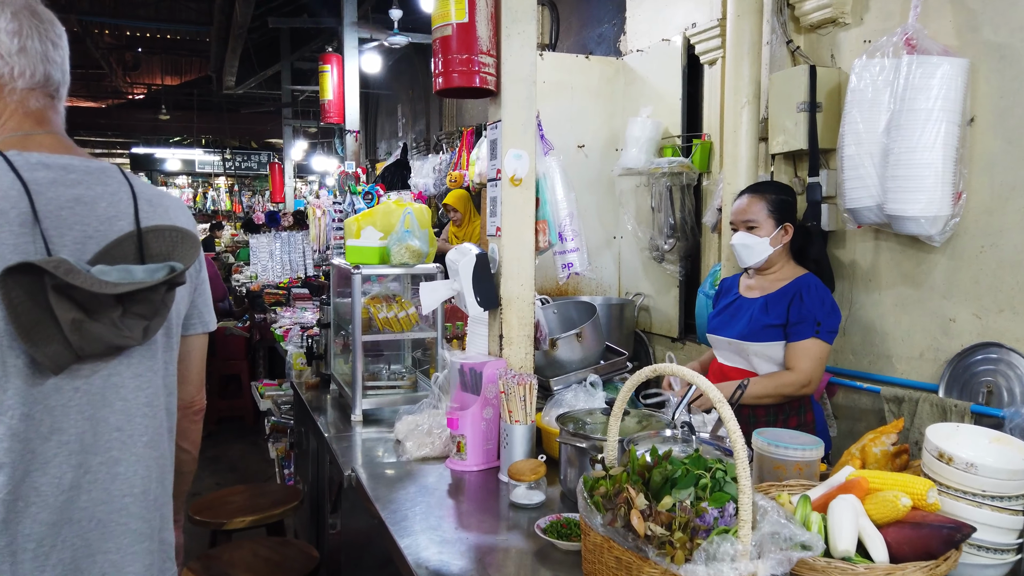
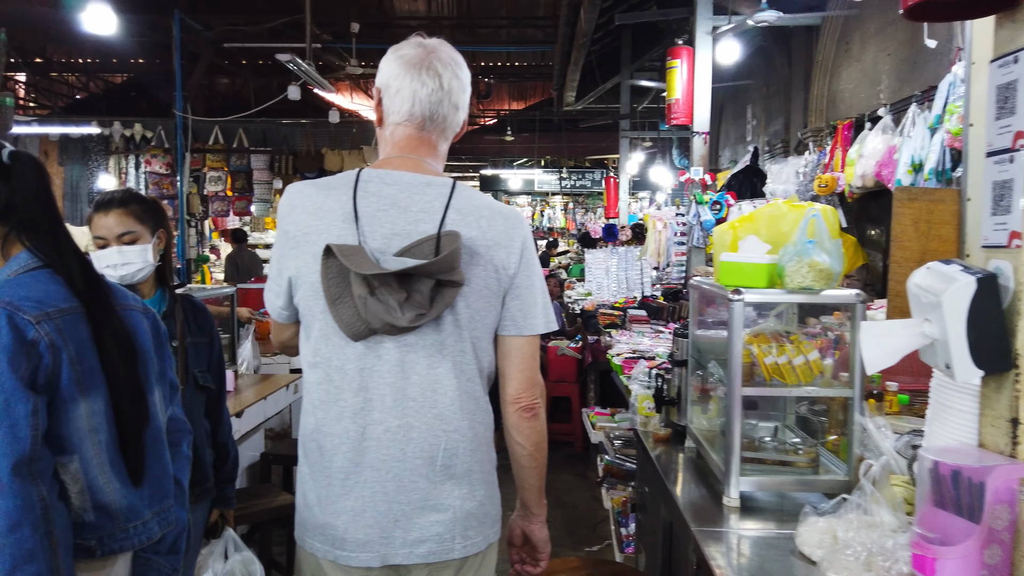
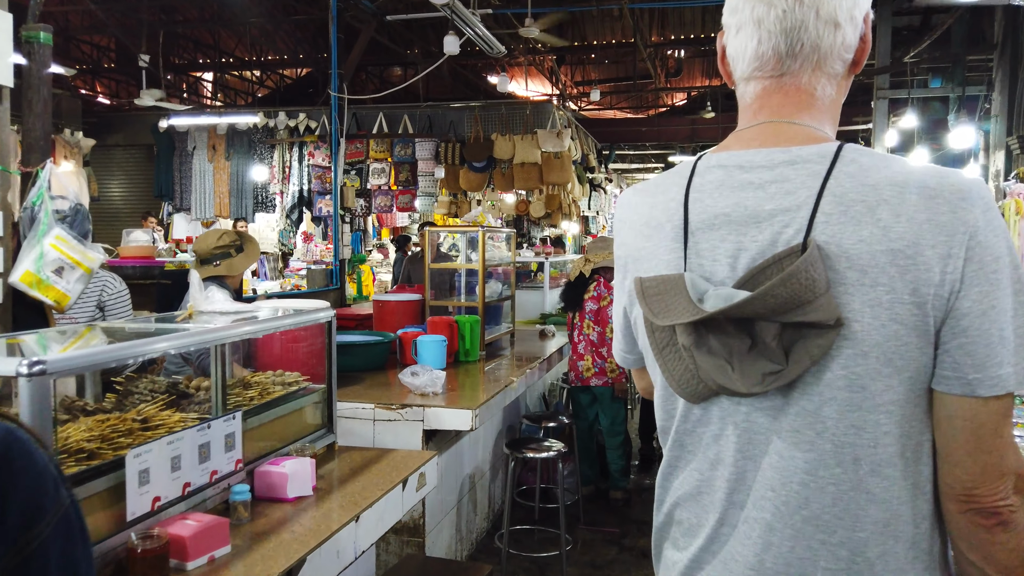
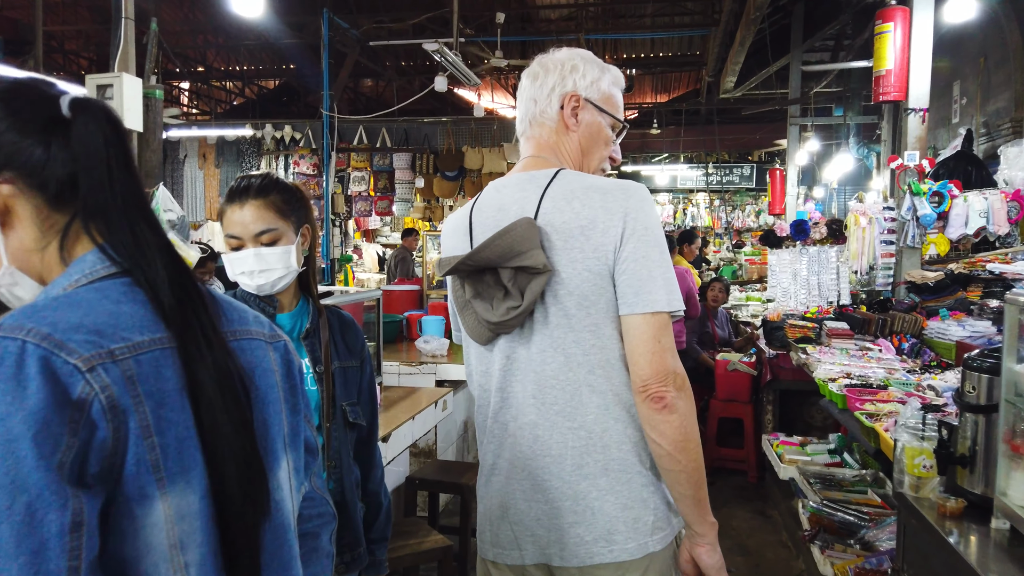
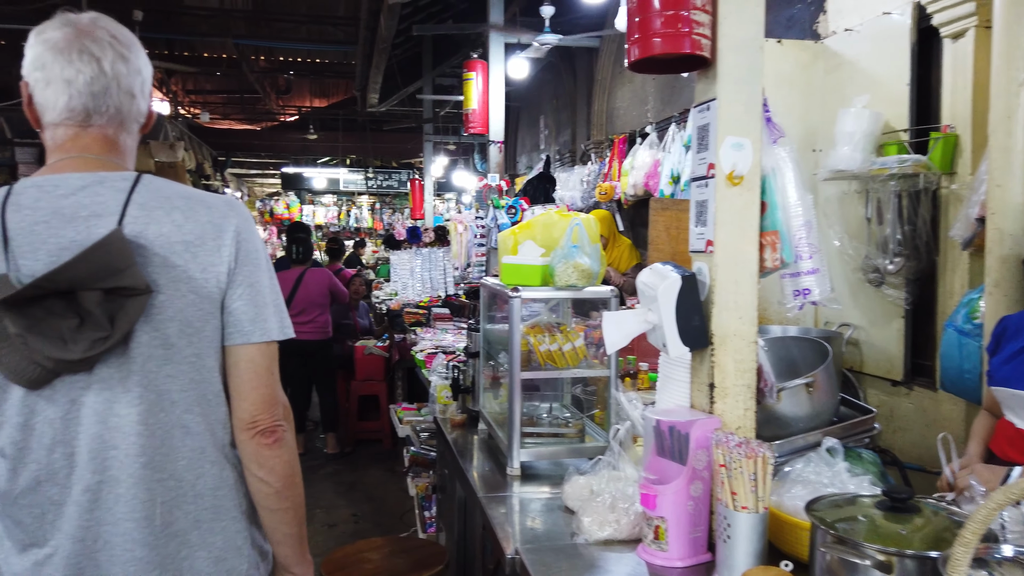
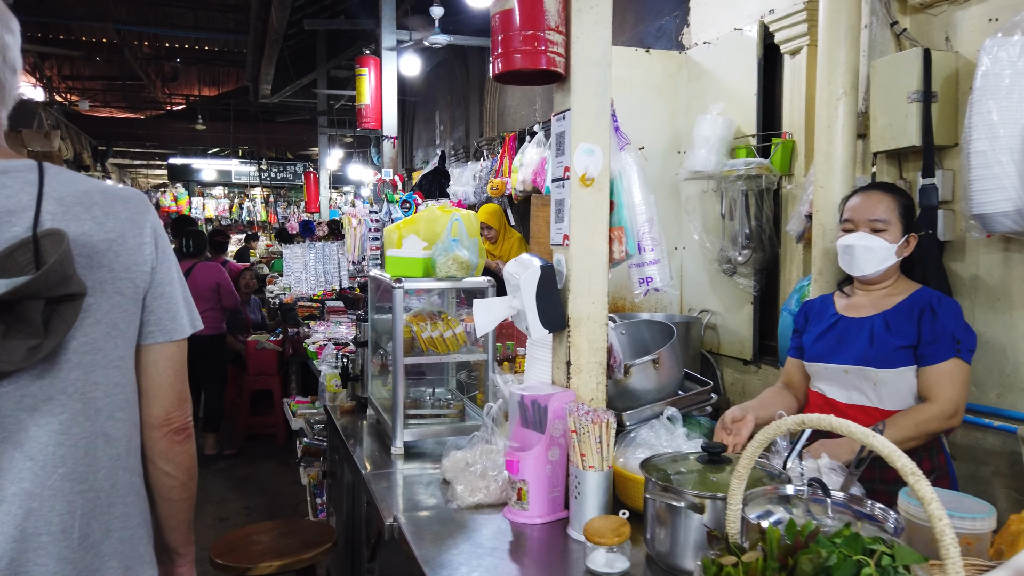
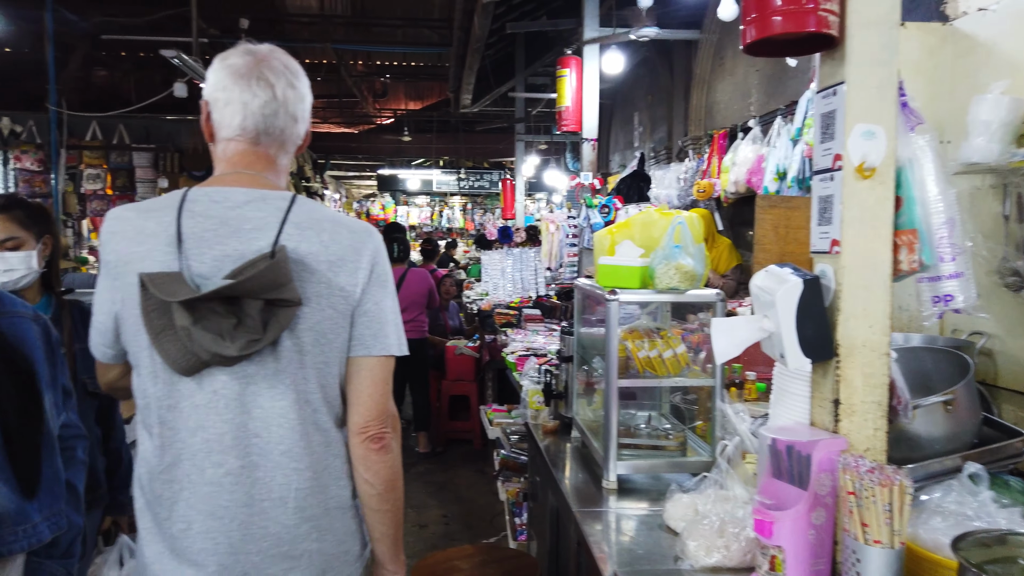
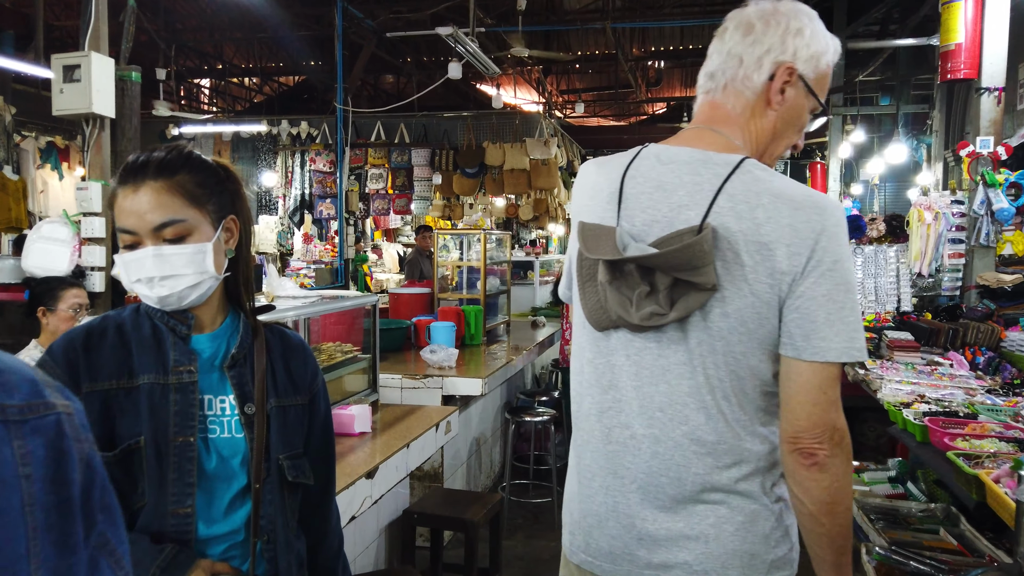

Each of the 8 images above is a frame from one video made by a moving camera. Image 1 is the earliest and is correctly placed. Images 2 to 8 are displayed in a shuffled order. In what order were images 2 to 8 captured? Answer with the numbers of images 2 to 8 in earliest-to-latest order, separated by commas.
6, 5, 7, 2, 4, 8, 3
